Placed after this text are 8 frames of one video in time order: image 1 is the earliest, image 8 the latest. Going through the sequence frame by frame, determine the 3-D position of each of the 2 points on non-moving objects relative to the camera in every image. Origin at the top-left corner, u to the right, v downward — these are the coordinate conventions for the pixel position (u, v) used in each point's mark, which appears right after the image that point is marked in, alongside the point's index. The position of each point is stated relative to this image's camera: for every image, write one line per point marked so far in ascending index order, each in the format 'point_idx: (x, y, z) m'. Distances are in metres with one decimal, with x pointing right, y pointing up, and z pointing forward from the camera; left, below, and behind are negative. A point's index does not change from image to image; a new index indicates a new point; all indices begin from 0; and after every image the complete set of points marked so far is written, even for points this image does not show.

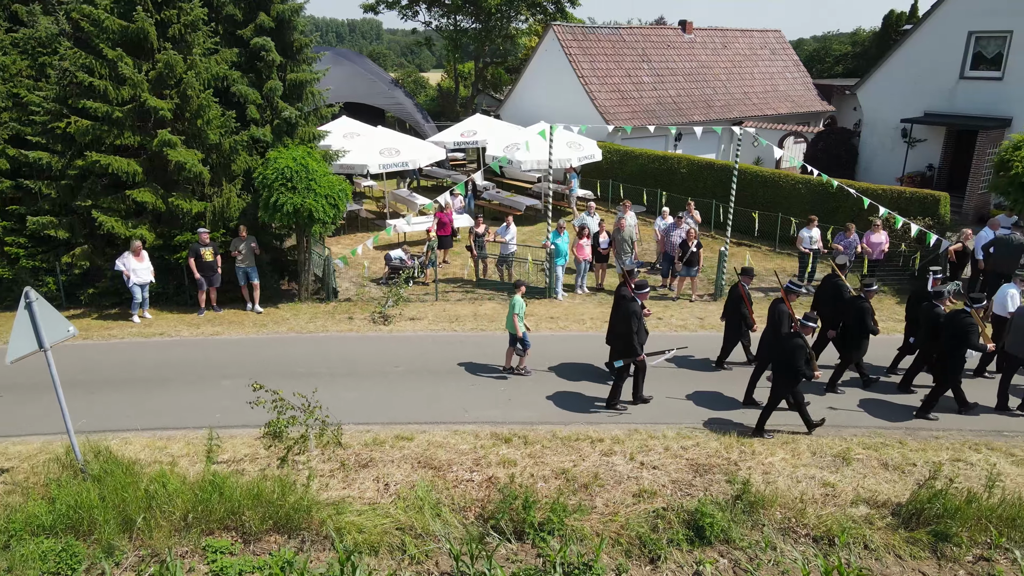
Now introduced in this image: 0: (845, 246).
0: (+6.0, +0.8, +13.2) m
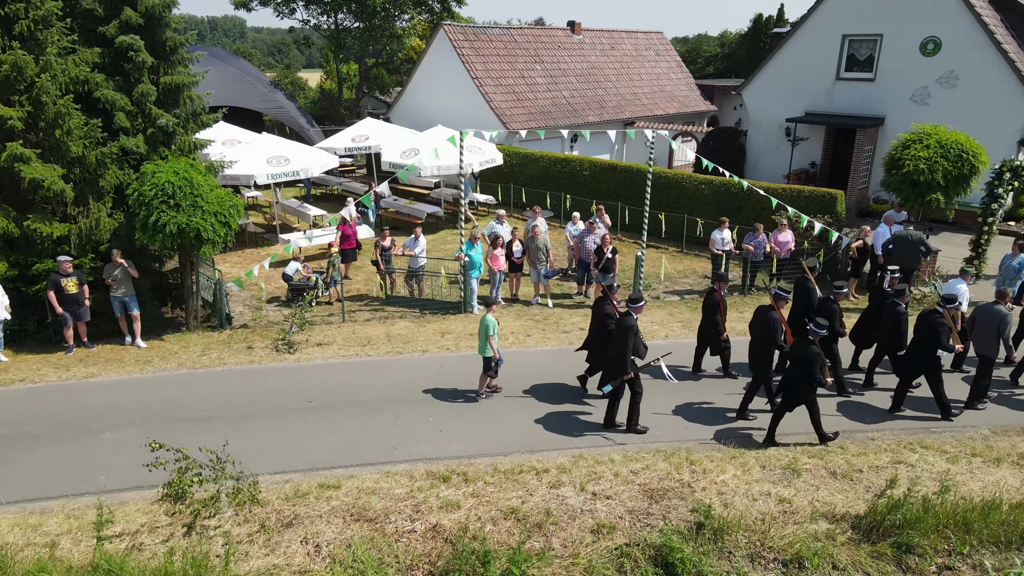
0: (+4.4, +0.8, +13.4) m
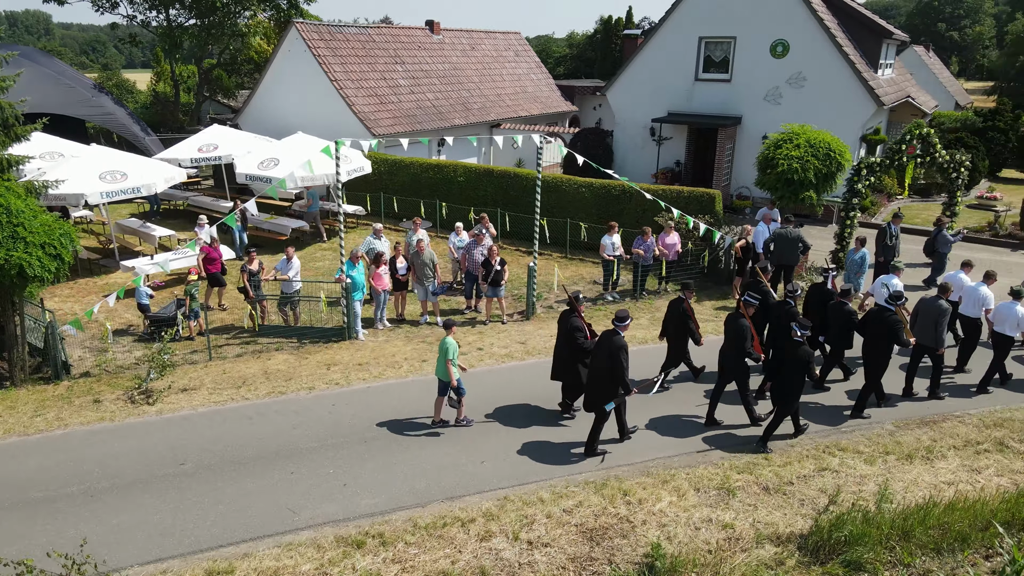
0: (+2.4, +0.7, +13.2) m
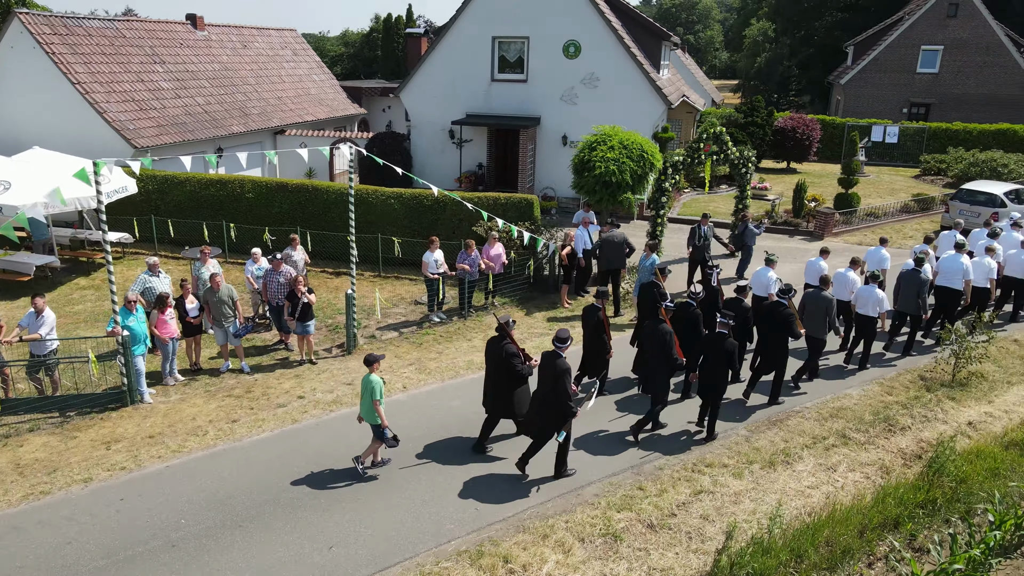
0: (-0.7, +0.4, +12.3) m
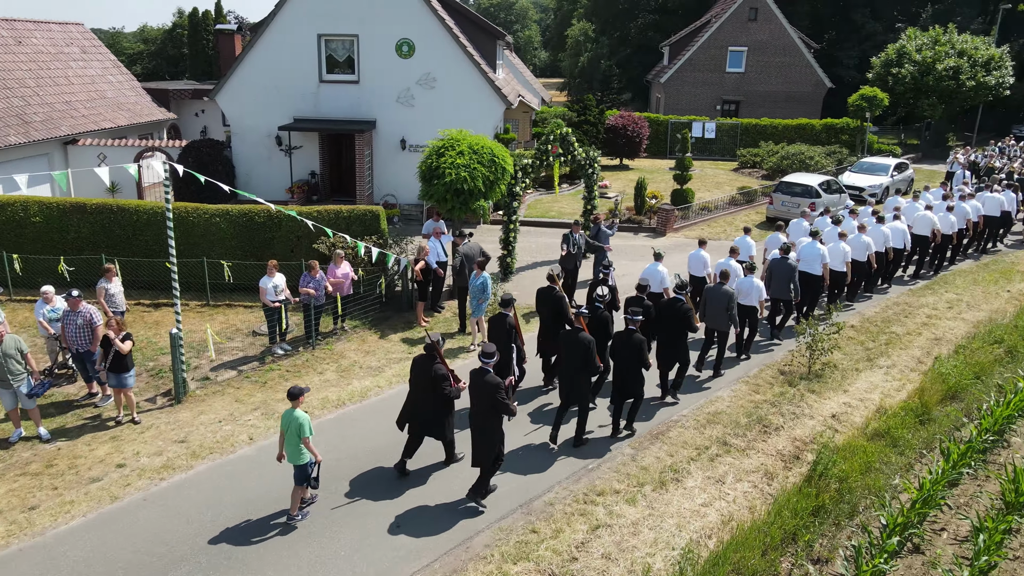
0: (-3.0, 0.0, +11.1) m
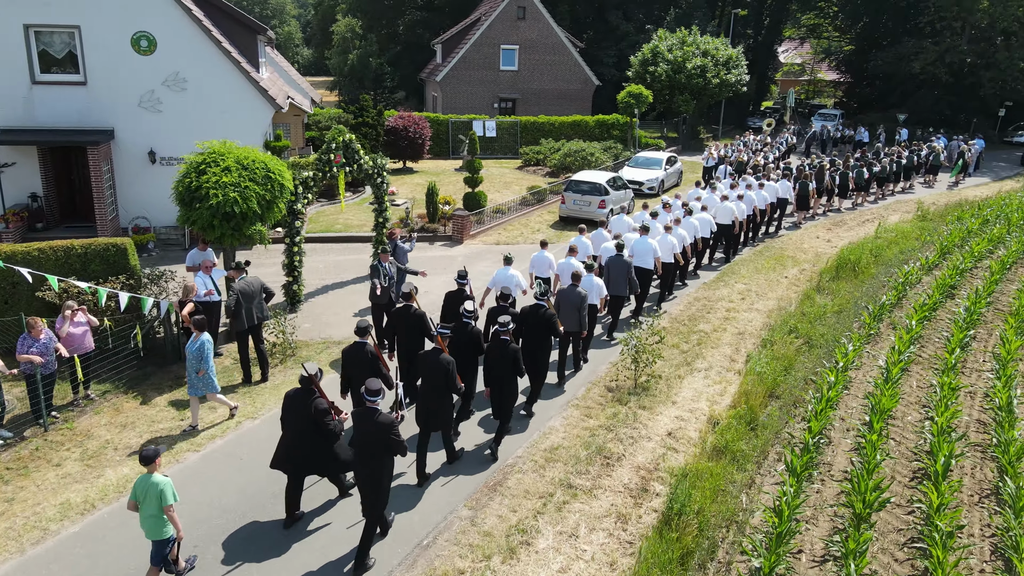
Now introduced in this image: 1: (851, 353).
0: (-5.5, -0.8, +8.5) m
1: (+4.6, -0.9, +9.9) m
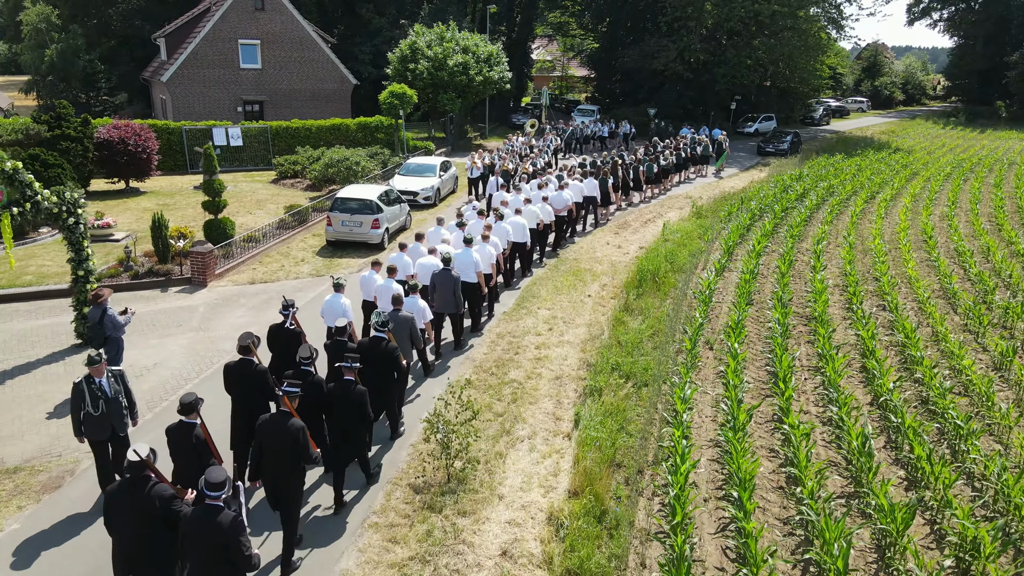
0: (-7.1, -2.1, +4.1) m
1: (+2.0, -1.3, +8.5) m
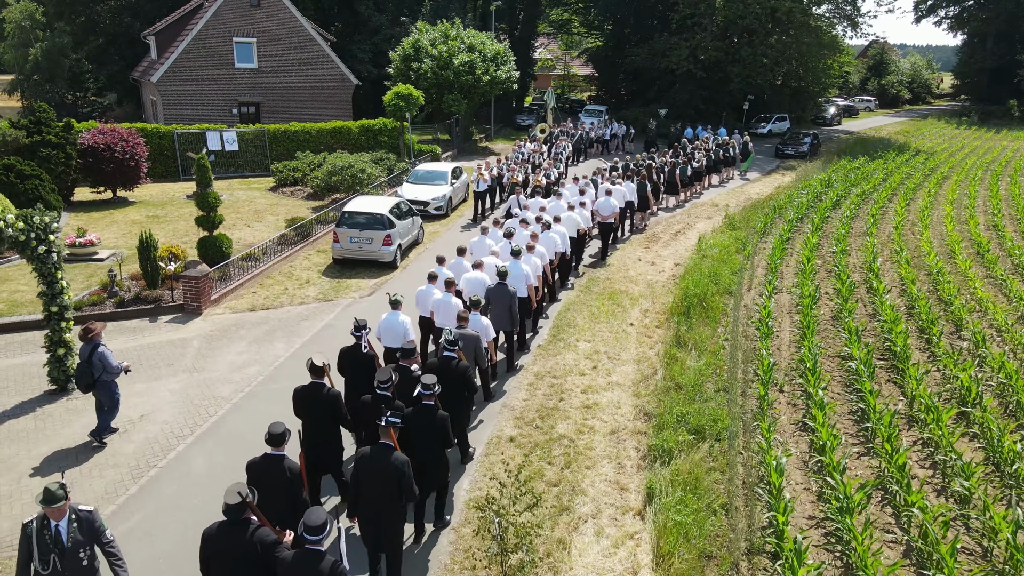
0: (-6.5, -2.6, +2.6) m
1: (+2.6, -1.8, +7.0) m
